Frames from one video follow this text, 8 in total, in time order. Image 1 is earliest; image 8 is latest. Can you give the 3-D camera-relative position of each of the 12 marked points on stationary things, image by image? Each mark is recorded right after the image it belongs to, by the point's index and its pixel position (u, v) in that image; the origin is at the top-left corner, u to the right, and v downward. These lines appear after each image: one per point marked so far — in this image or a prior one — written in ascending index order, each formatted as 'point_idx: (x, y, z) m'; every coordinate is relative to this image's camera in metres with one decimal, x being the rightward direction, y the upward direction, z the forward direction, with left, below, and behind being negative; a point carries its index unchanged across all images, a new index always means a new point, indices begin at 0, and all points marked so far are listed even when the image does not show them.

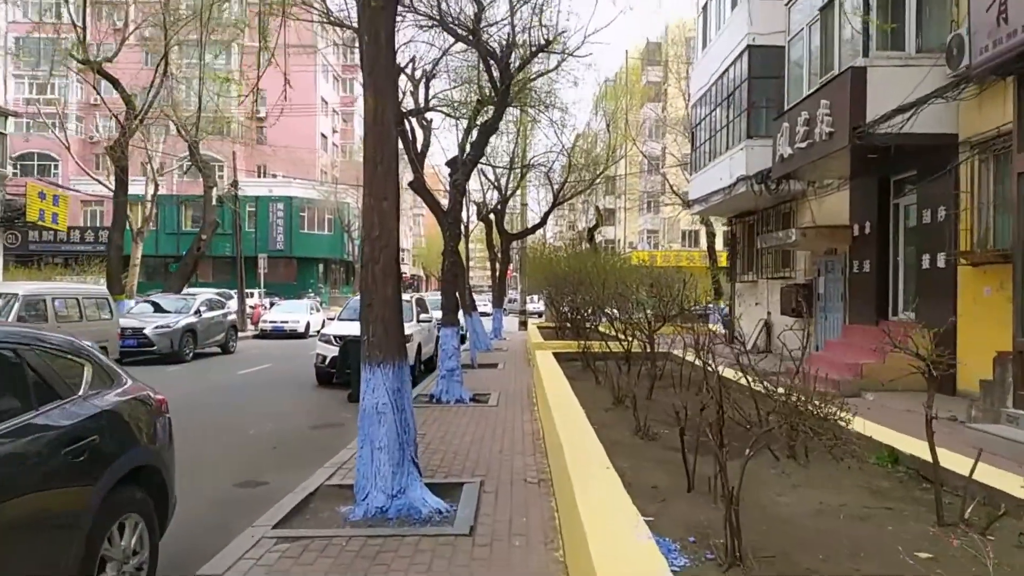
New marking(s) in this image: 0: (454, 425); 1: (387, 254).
0: (-0.8, -1.8, +9.6) m
1: (-1.0, +0.3, +5.7) m
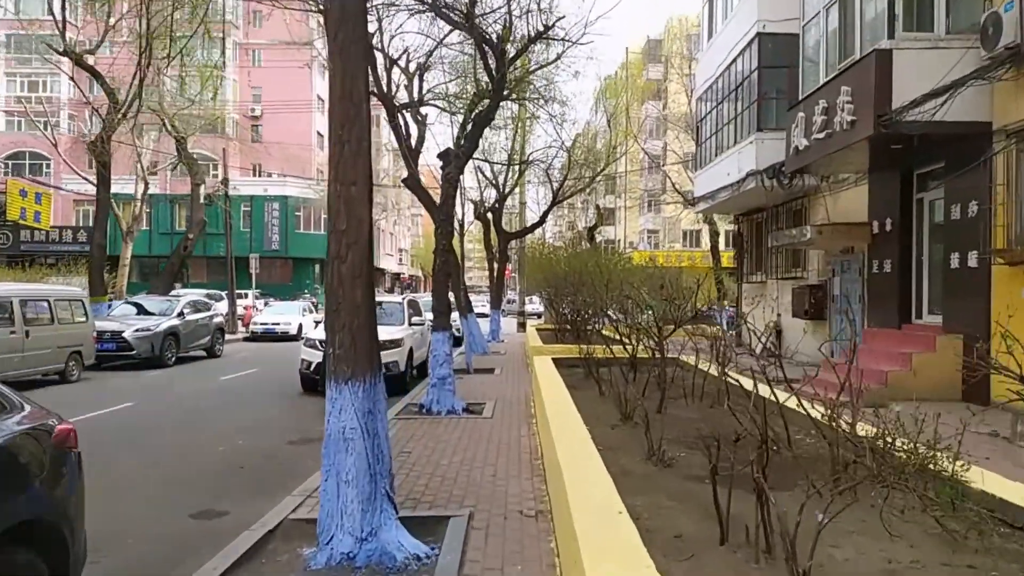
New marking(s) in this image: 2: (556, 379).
0: (-0.8, -1.8, +8.7) m
1: (-1.1, +0.2, +4.8) m
2: (+0.6, -1.4, +10.8) m
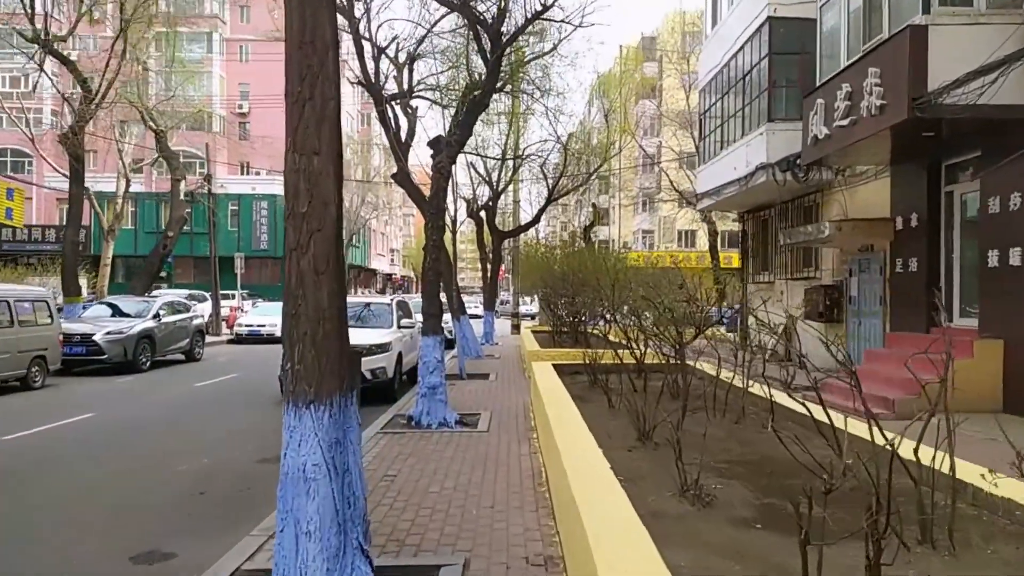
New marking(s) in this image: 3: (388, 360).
0: (-0.8, -1.8, +7.7) m
1: (-1.0, +0.3, +3.8) m
2: (+0.6, -1.4, +9.8) m
3: (-2.2, -1.3, +12.8) m
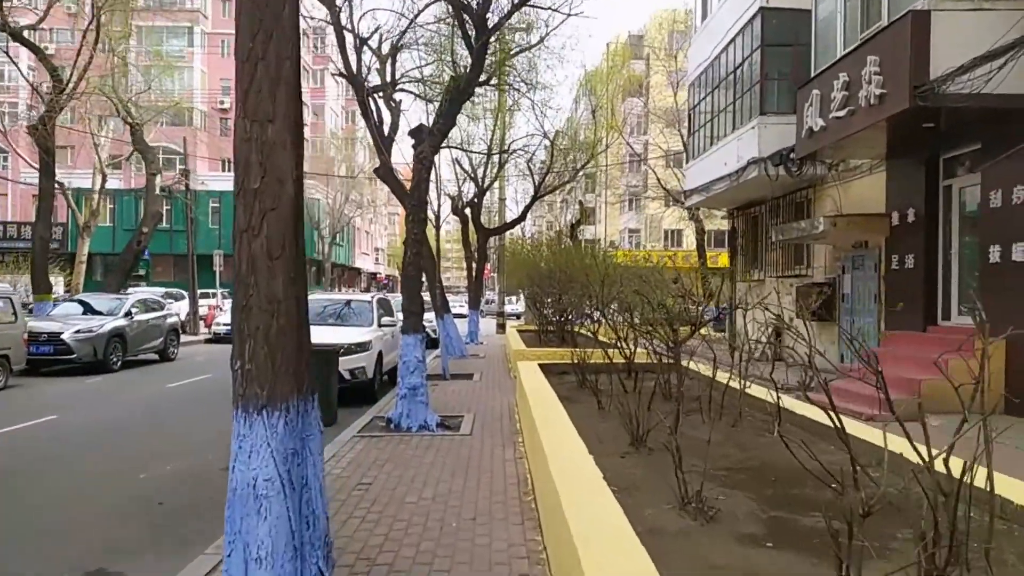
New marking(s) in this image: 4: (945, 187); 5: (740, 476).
0: (-1.0, -1.8, +7.2) m
1: (-1.1, +0.3, +3.4) m
2: (+0.4, -1.3, +9.4) m
3: (-2.5, -1.2, +12.3) m
4: (+6.6, +1.5, +11.0) m
5: (+1.6, -1.3, +5.1) m
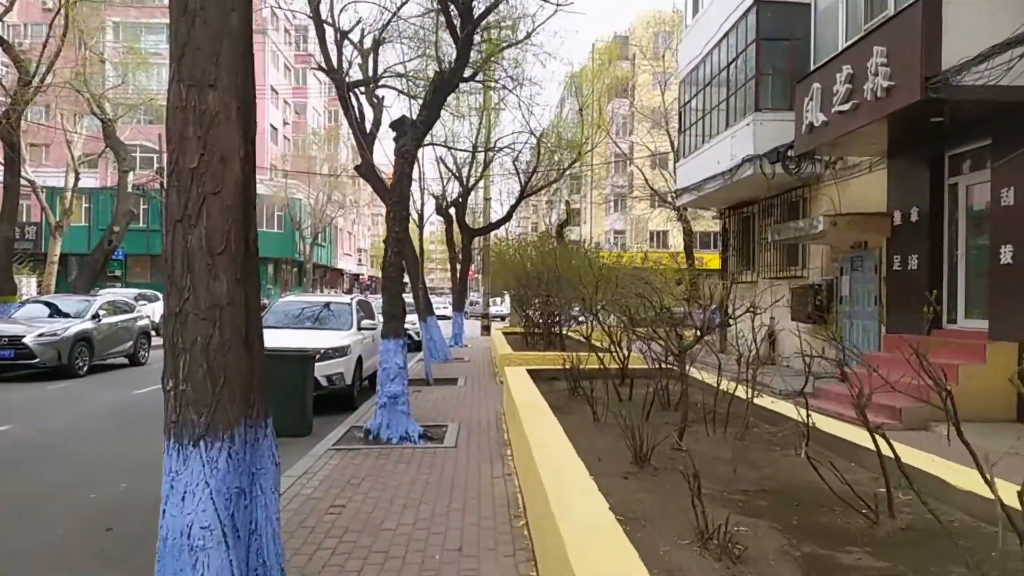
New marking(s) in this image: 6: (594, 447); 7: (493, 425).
0: (-1.1, -1.8, +6.6) m
1: (-1.1, +0.3, +2.7) m
2: (+0.2, -1.3, +8.8) m
3: (-2.7, -1.2, +11.7) m
4: (+6.4, +1.5, +10.6) m
5: (+1.6, -1.4, +4.6) m
6: (+0.7, -1.4, +6.1) m
7: (-0.3, -1.8, +9.6) m
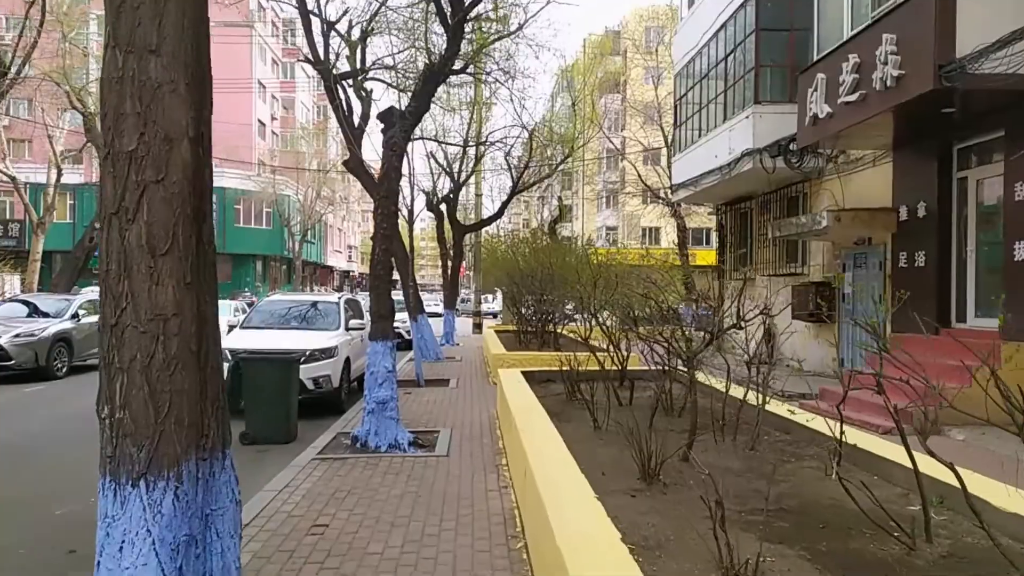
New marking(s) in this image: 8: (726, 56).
0: (-1.1, -1.8, +6.2) m
1: (-1.1, +0.3, +2.3) m
2: (+0.2, -1.3, +8.4) m
3: (-2.8, -1.2, +11.2) m
4: (+6.3, +1.5, +10.2) m
5: (+1.6, -1.4, +4.2) m
6: (+0.7, -1.4, +5.7) m
7: (-0.3, -1.8, +9.1) m
8: (+4.8, +5.2, +16.1) m
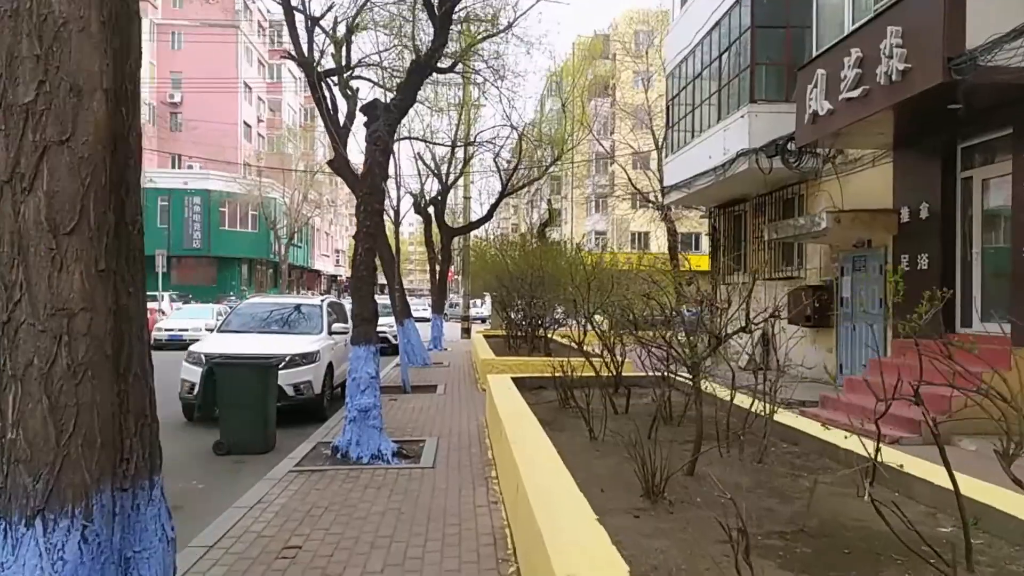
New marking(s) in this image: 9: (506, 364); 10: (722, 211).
0: (-1.2, -1.8, +5.7) m
1: (-1.1, +0.3, +1.9) m
2: (+0.1, -1.3, +7.9) m
3: (-2.9, -1.3, +10.7) m
4: (+6.2, +1.5, +9.9) m
5: (+1.5, -1.4, +3.7) m
6: (+0.6, -1.4, +5.3) m
7: (-0.4, -1.8, +8.7) m
8: (+4.6, +5.1, +15.8) m
9: (-0.1, -1.4, +12.9) m
10: (+5.2, +1.9, +17.9) m
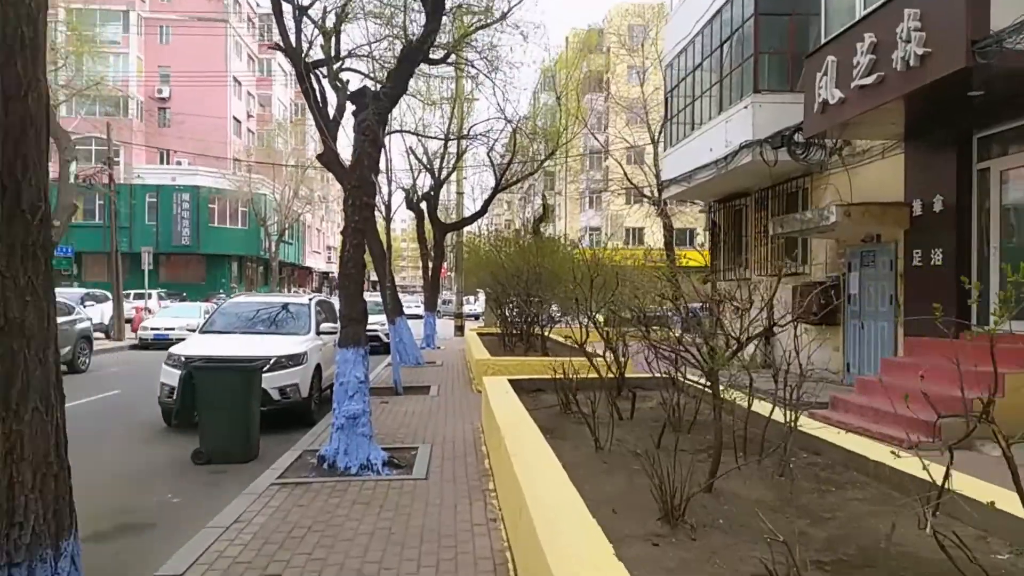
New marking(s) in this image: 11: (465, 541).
0: (-1.2, -1.8, +5.2) m
1: (-1.1, +0.3, +1.4) m
2: (0.0, -1.3, +7.5) m
3: (-3.0, -1.2, +10.2) m
4: (+6.2, +1.5, +9.5) m
5: (+1.5, -1.3, +3.3) m
6: (+0.6, -1.3, +4.8) m
7: (-0.5, -1.8, +8.2) m
8: (+4.4, +5.2, +15.3) m
9: (-0.2, -1.3, +12.4) m
10: (+5.1, +2.0, +17.5) m
11: (-0.3, -1.8, +5.1) m
